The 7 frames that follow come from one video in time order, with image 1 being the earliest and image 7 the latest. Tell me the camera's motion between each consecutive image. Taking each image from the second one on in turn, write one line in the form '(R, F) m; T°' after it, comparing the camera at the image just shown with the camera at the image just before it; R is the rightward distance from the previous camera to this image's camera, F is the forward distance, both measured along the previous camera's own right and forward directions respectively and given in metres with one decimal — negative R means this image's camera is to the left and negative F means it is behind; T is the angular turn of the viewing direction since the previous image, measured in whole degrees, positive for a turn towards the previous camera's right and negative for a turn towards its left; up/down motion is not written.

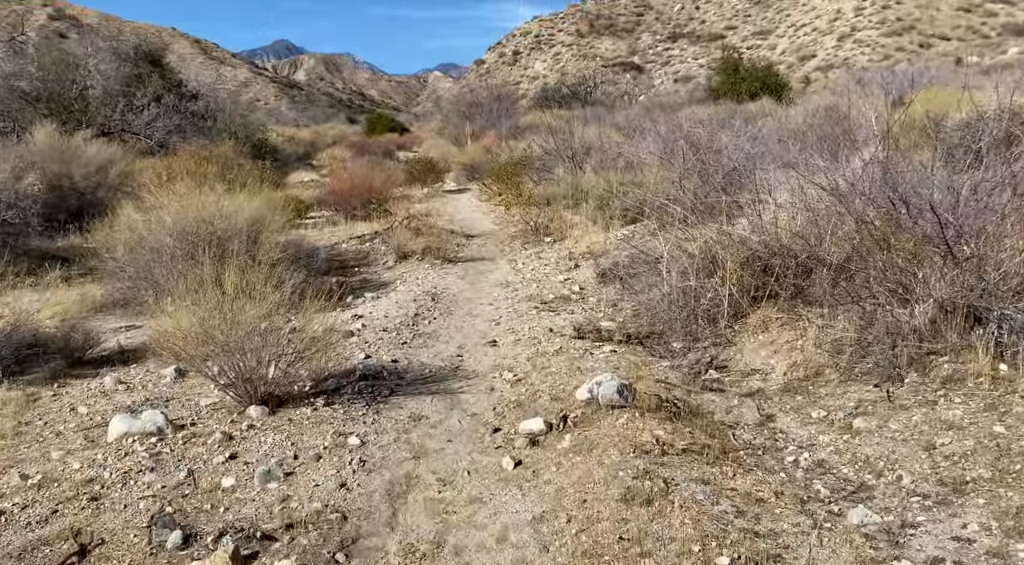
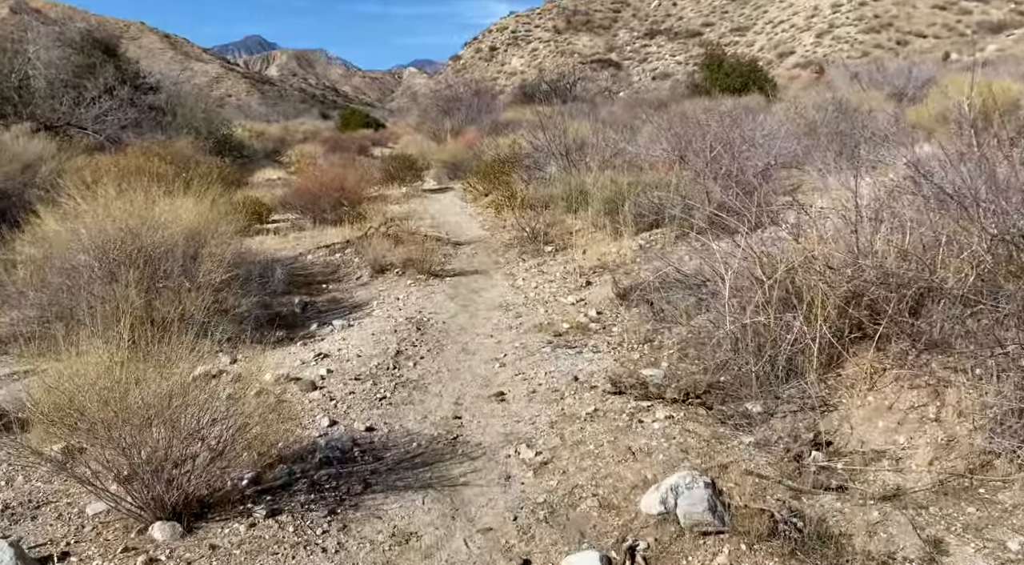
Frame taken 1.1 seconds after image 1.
(-0.2, +1.4) m; +2°
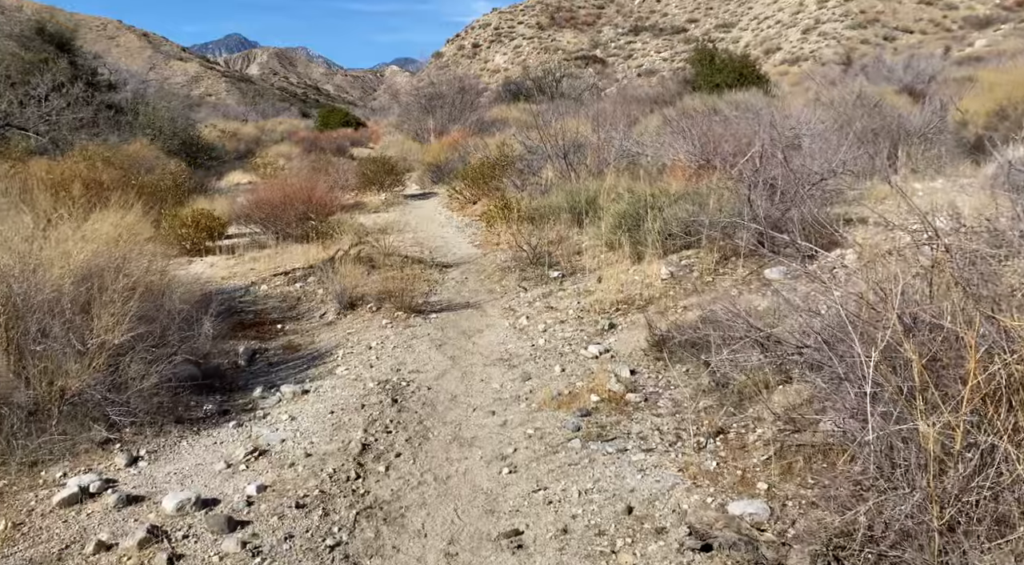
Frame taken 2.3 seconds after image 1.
(-0.1, +1.6) m; +1°
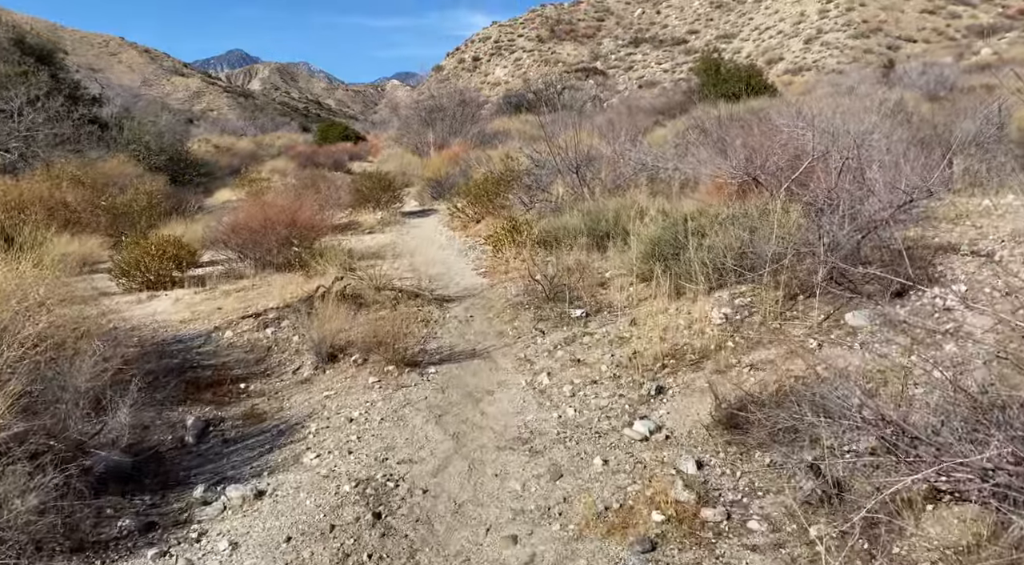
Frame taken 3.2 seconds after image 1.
(-0.1, +1.2) m; 0°
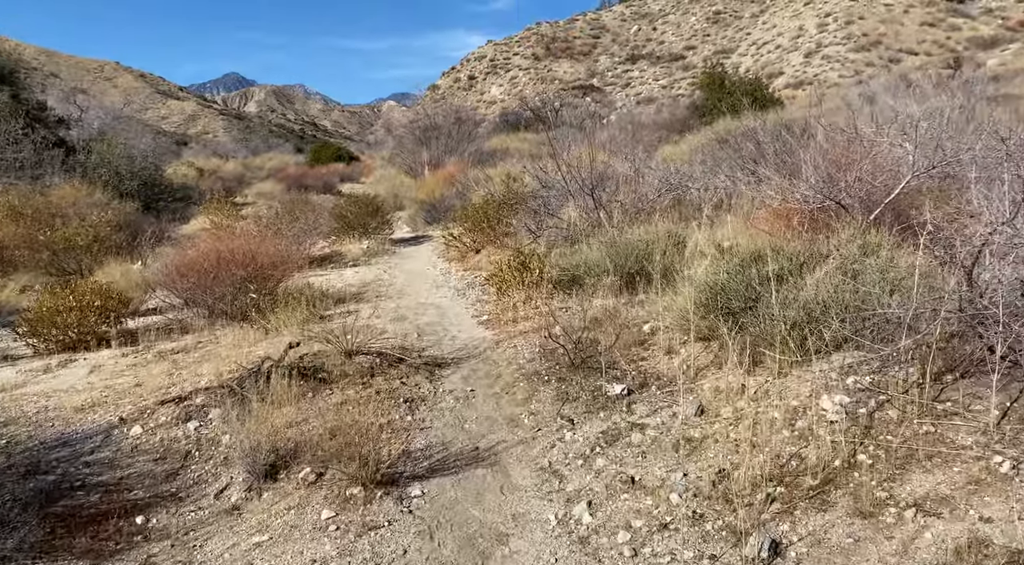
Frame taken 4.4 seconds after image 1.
(-0.1, +1.7) m; 0°
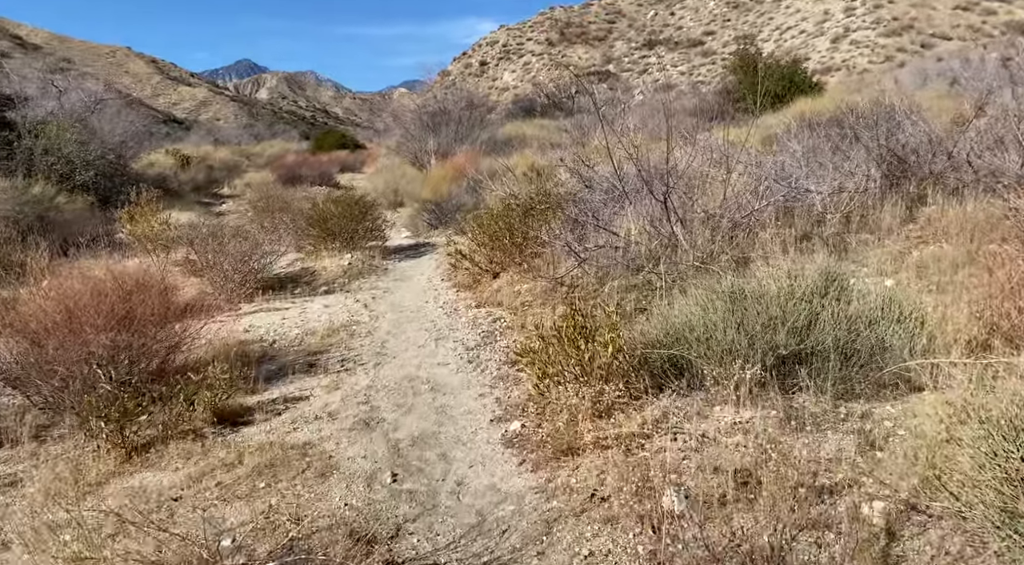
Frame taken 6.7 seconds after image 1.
(-0.2, +3.1) m; -1°
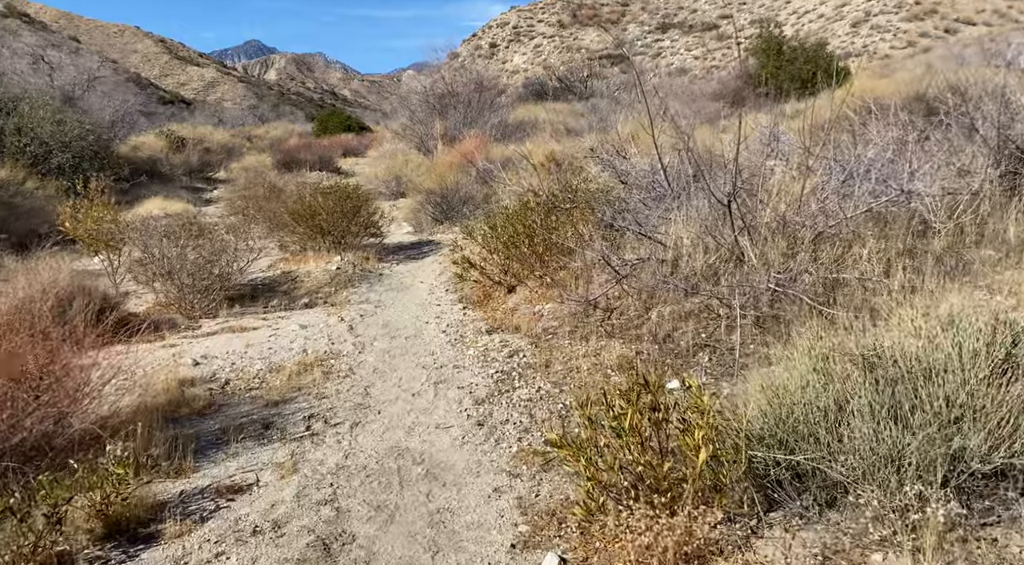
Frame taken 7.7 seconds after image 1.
(-0.1, +1.4) m; 0°
